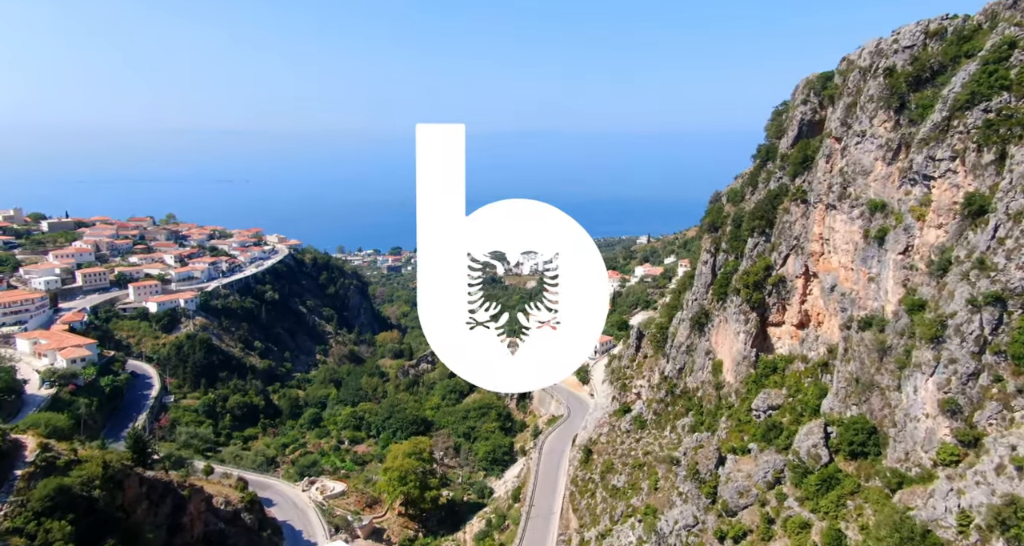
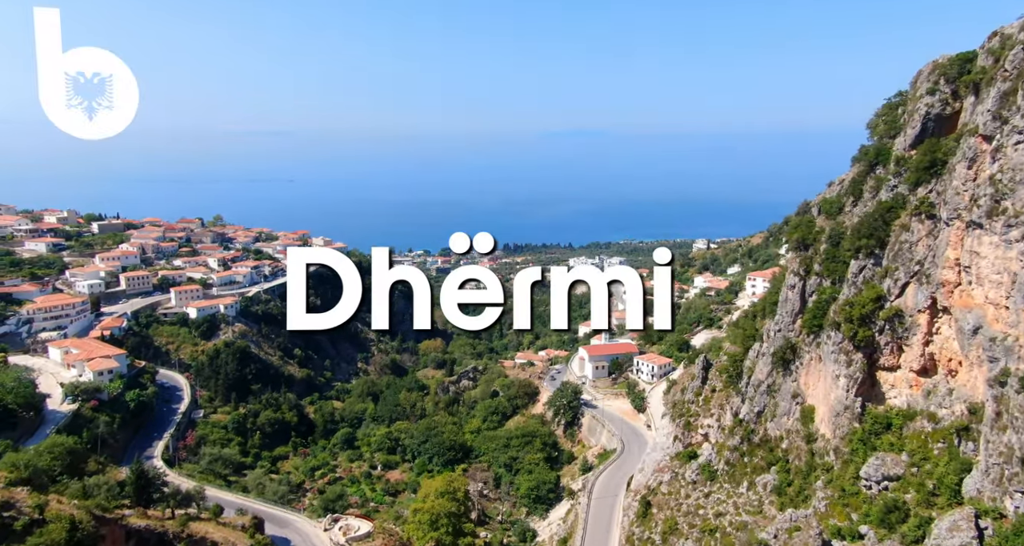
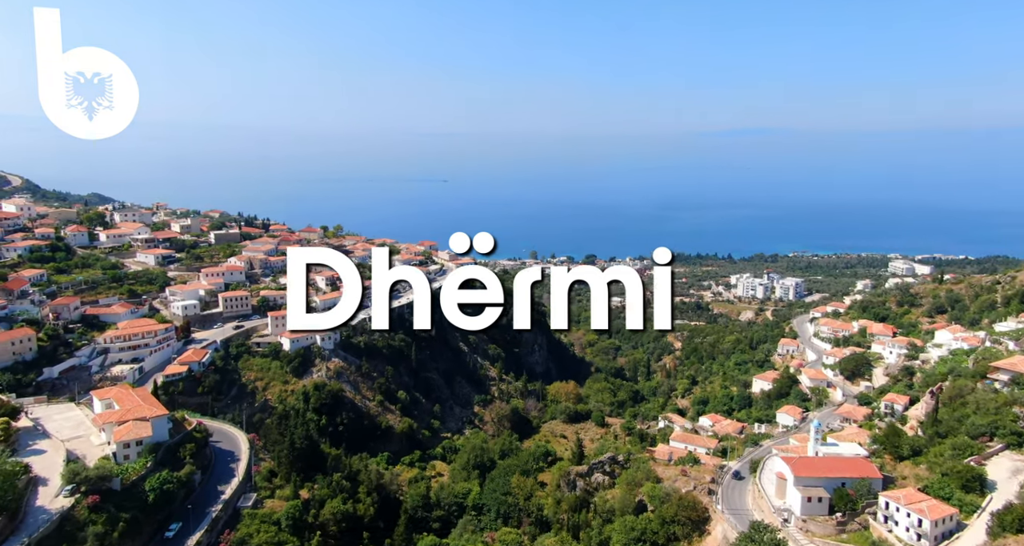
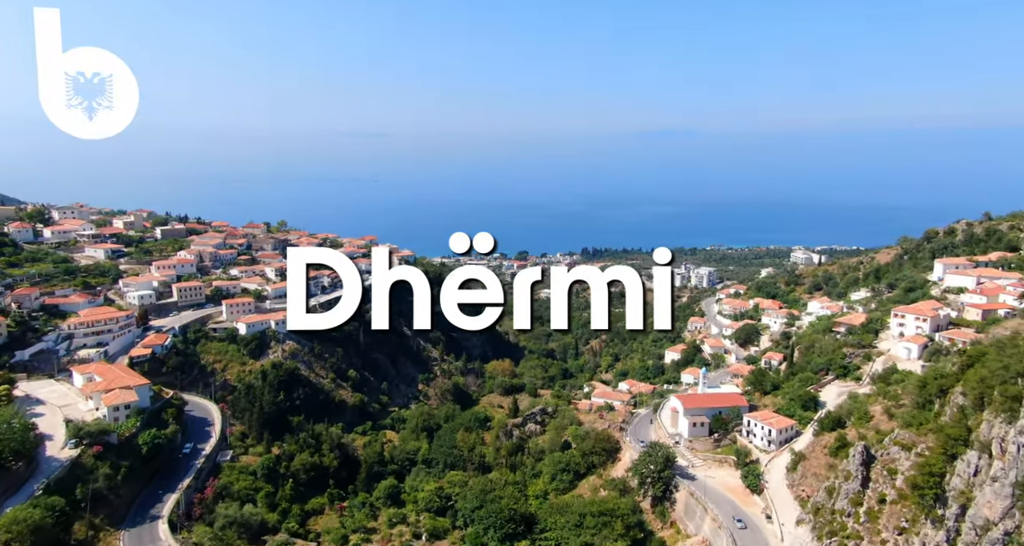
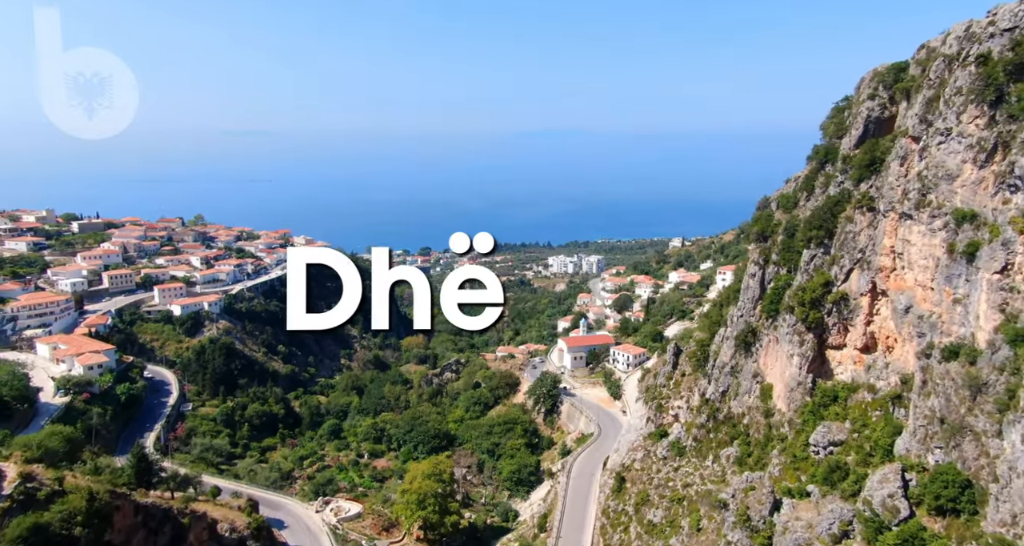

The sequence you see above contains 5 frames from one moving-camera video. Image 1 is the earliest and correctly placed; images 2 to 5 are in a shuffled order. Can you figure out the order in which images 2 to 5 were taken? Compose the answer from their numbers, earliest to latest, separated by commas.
5, 2, 4, 3
